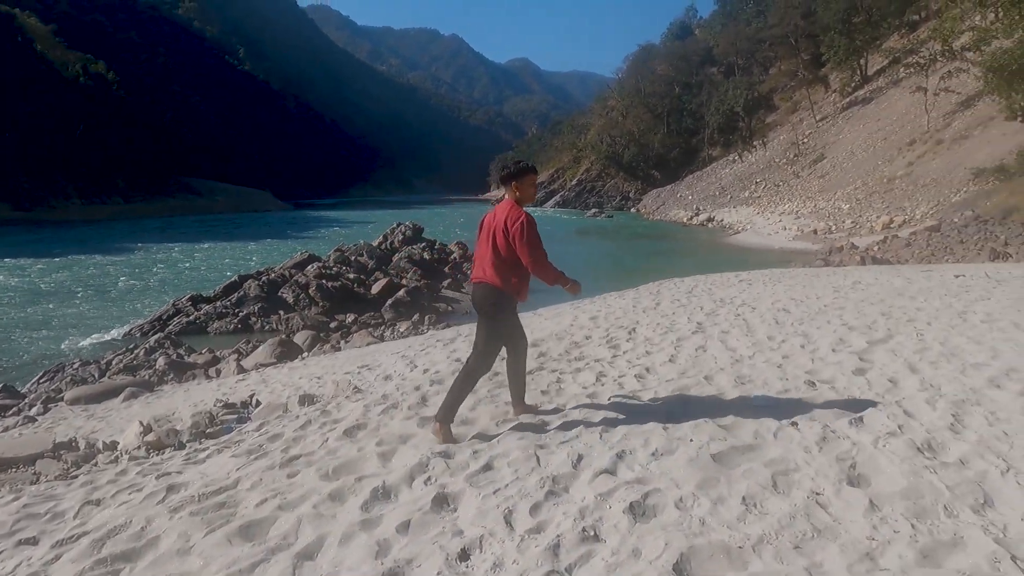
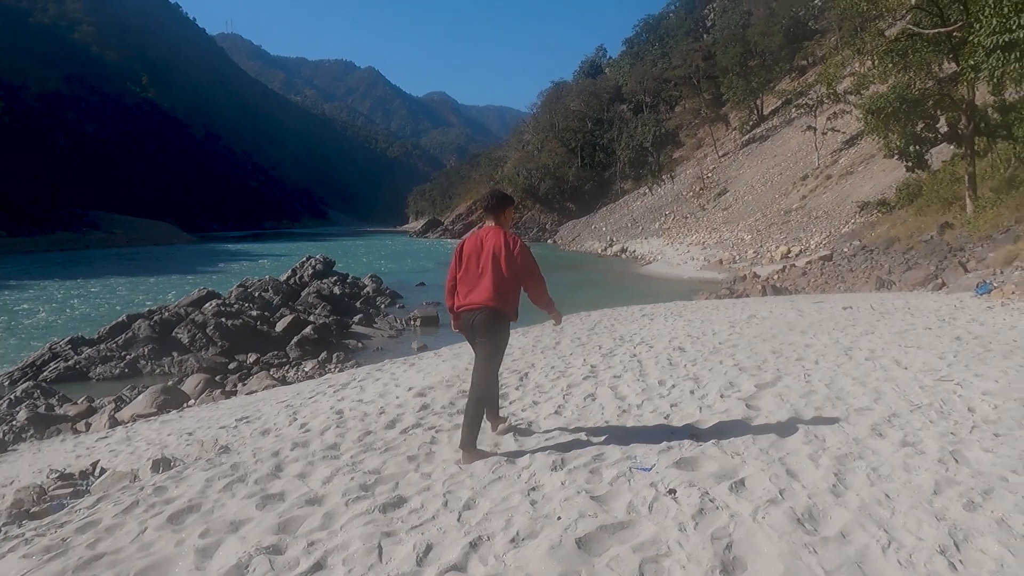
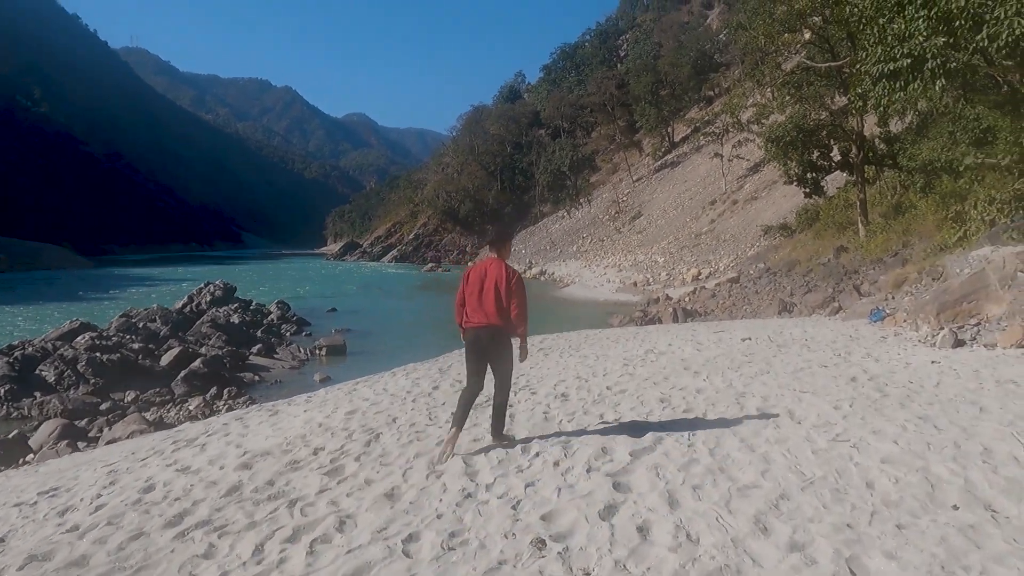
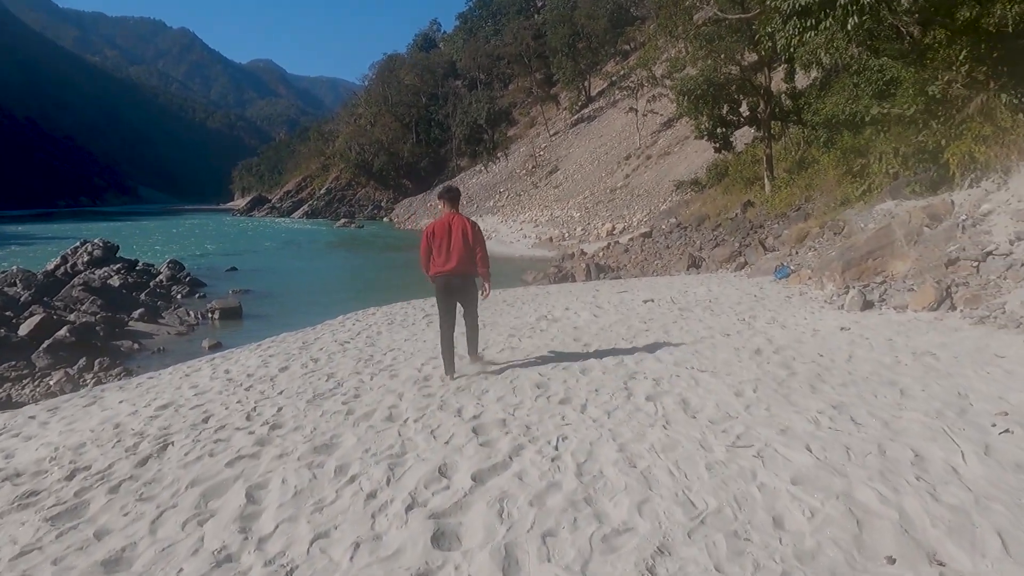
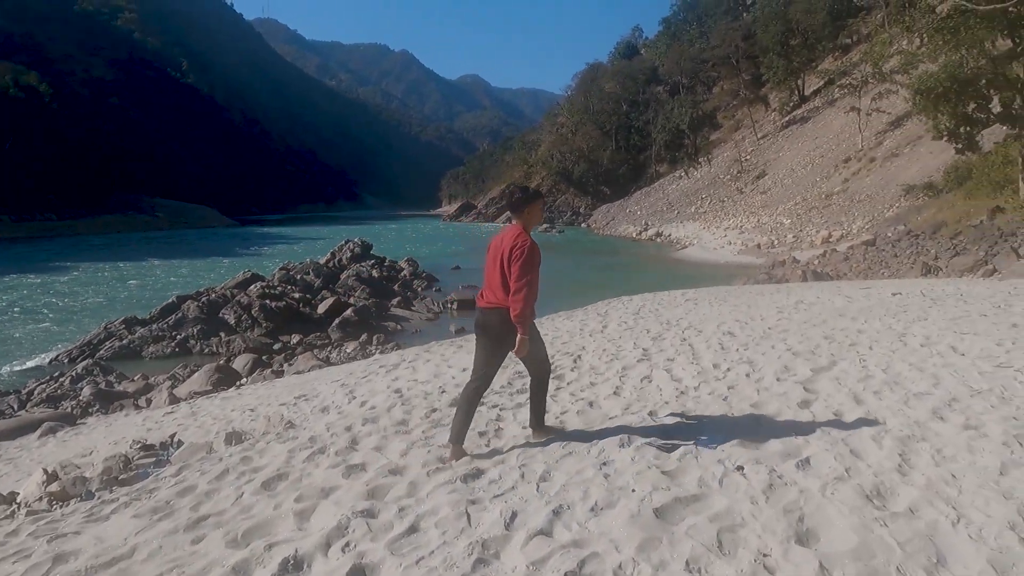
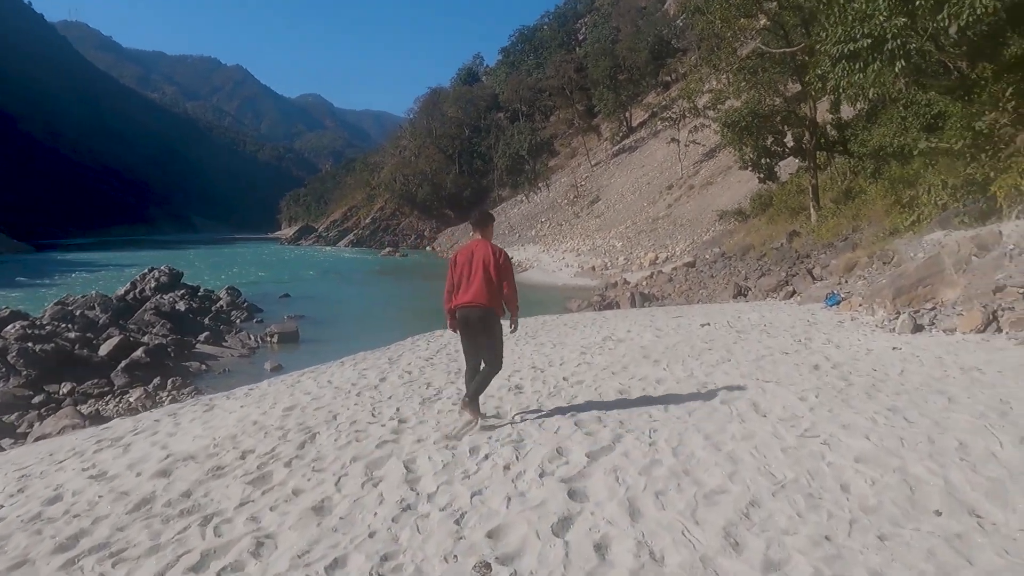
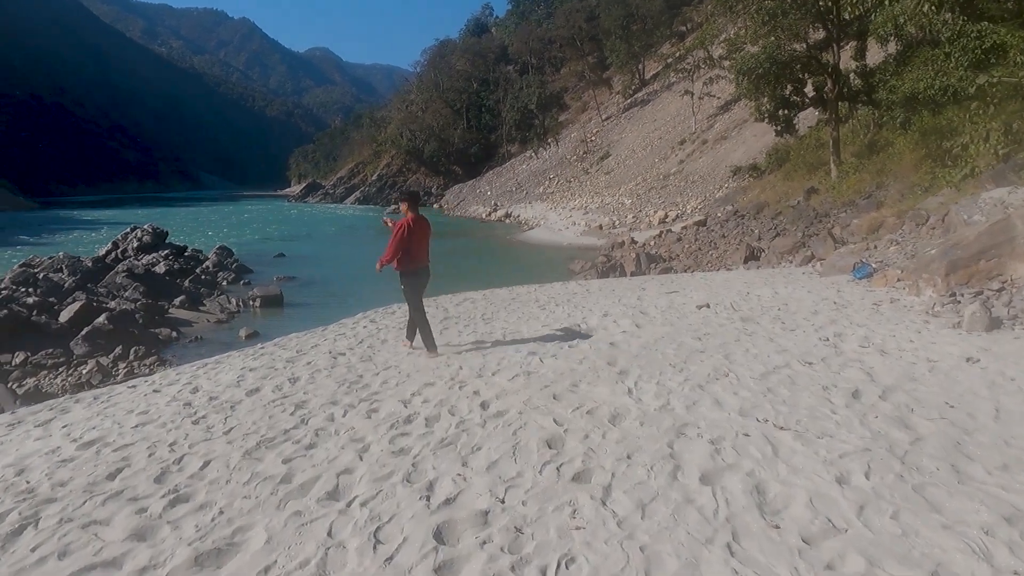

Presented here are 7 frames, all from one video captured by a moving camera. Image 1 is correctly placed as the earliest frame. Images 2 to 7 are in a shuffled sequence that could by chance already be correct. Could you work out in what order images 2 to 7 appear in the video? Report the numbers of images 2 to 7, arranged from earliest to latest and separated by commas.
5, 2, 3, 6, 4, 7
